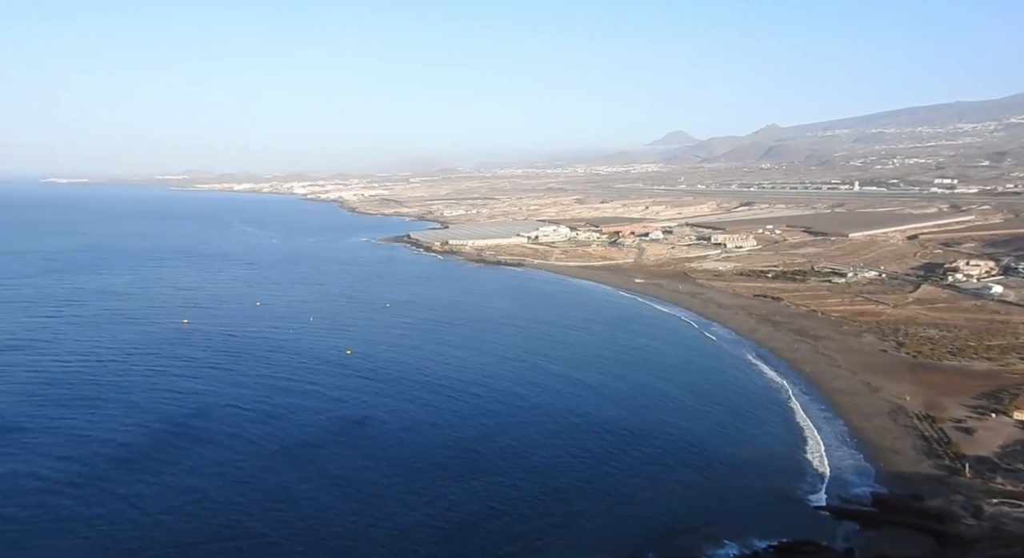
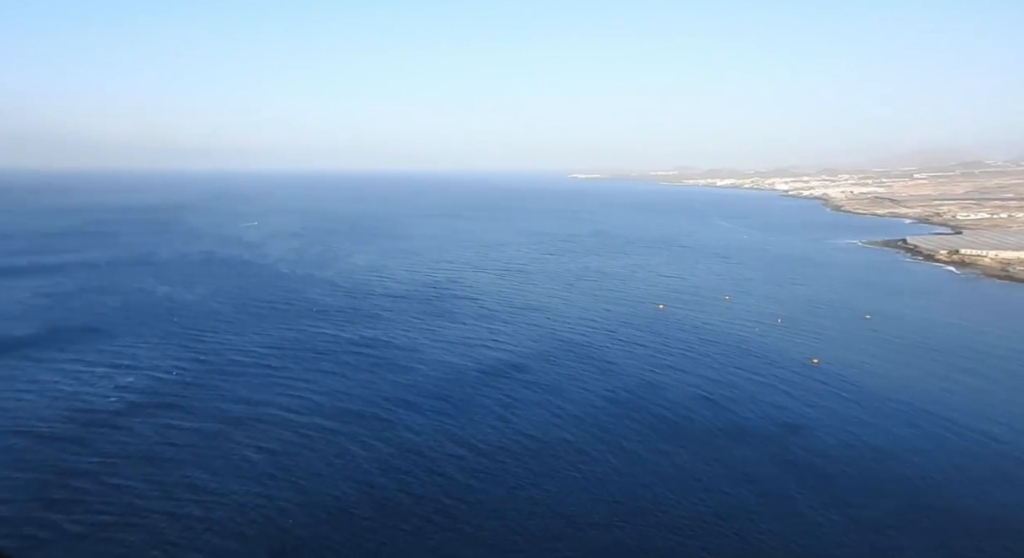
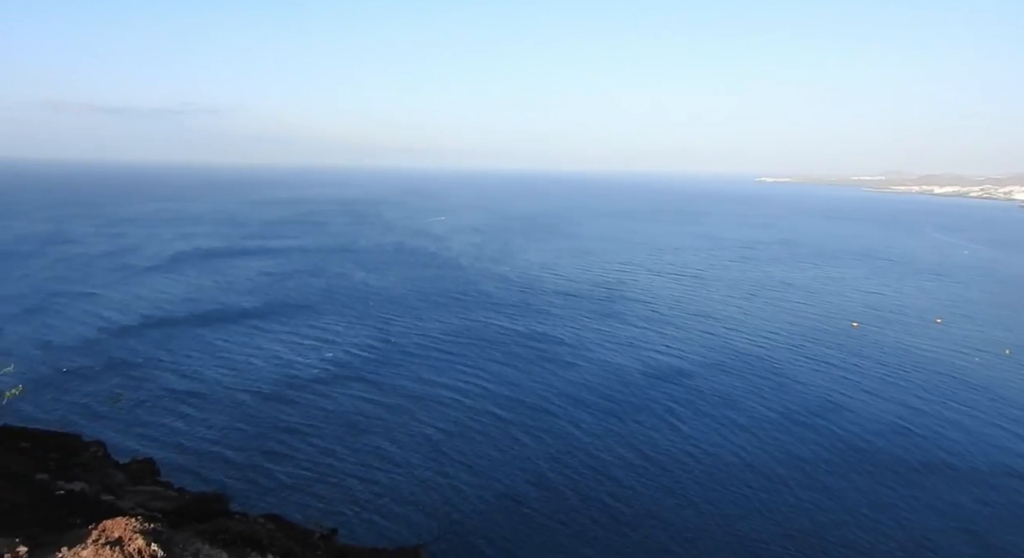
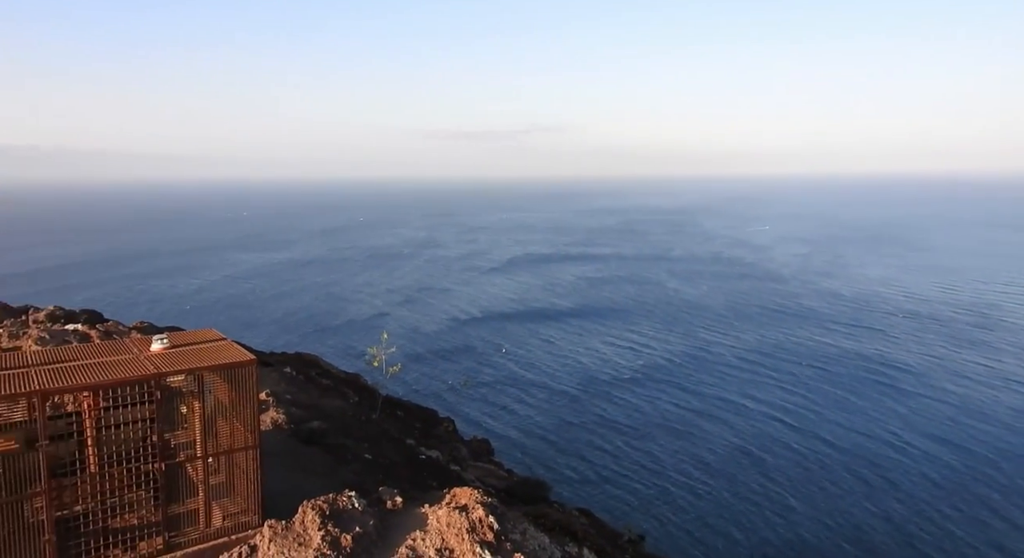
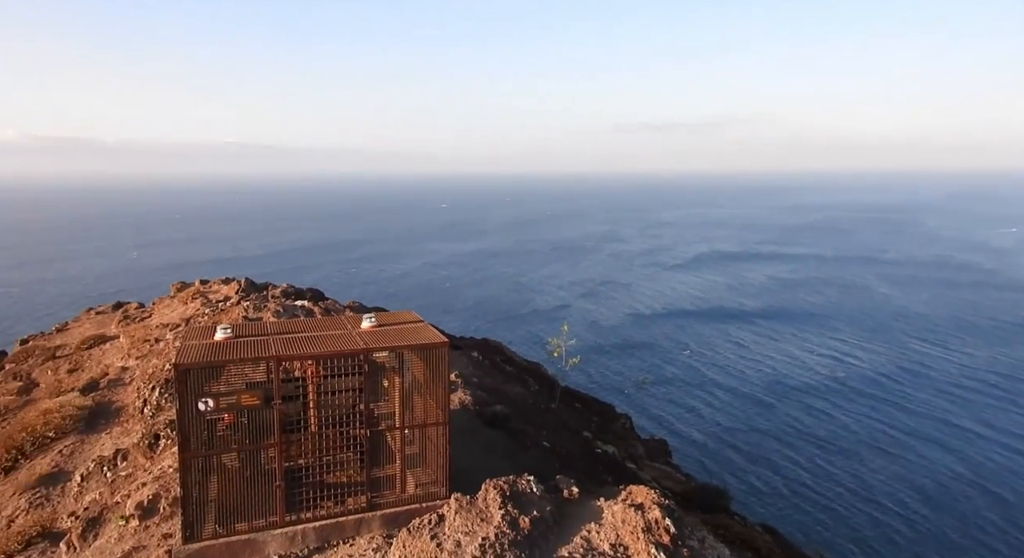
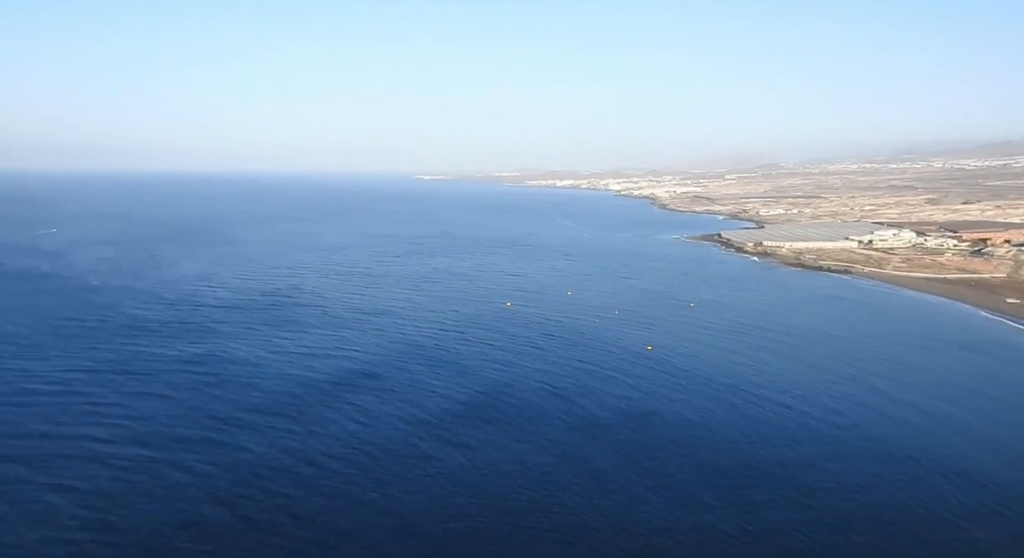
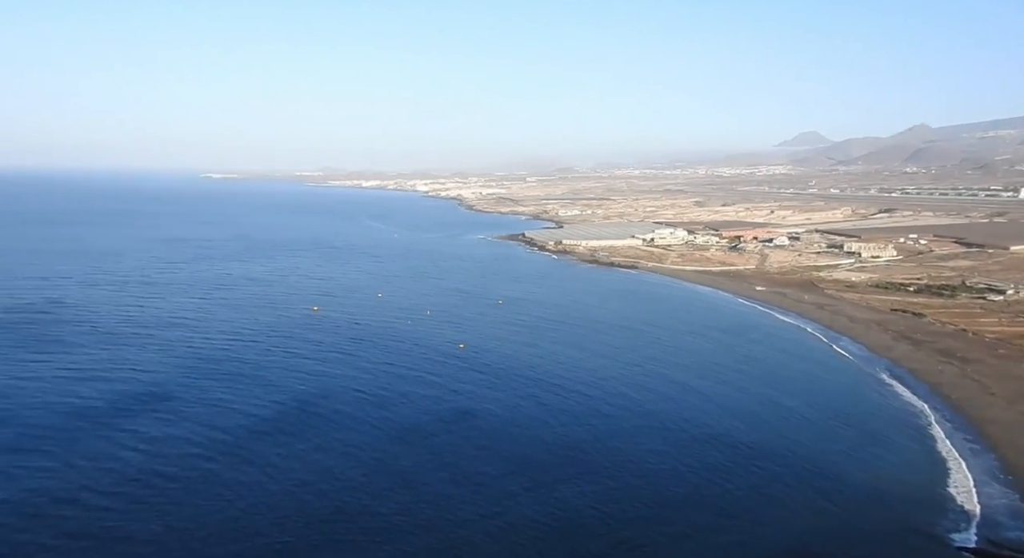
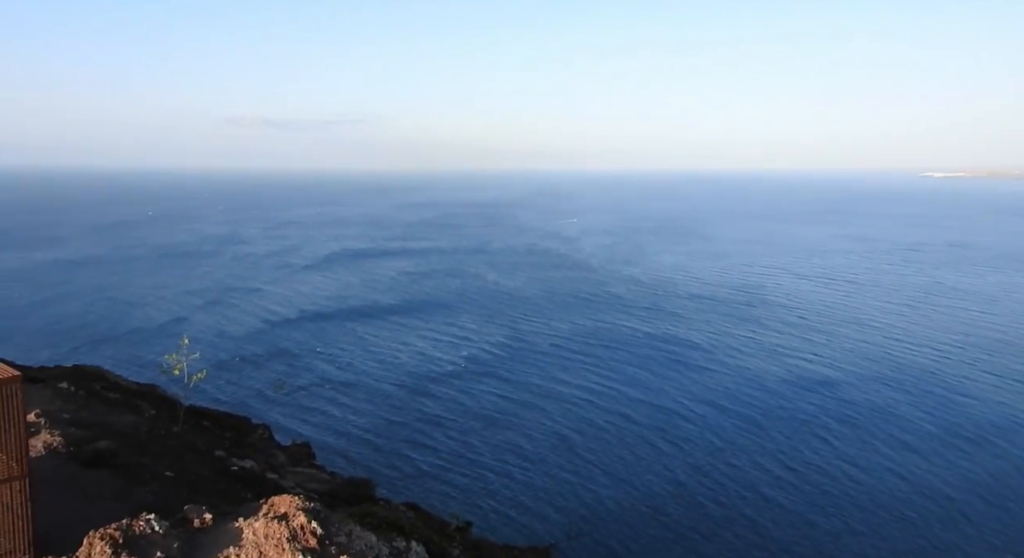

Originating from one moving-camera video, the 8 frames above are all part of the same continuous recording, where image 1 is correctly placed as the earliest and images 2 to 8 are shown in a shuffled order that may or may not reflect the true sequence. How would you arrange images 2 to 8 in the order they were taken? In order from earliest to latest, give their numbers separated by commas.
7, 6, 2, 3, 8, 4, 5
